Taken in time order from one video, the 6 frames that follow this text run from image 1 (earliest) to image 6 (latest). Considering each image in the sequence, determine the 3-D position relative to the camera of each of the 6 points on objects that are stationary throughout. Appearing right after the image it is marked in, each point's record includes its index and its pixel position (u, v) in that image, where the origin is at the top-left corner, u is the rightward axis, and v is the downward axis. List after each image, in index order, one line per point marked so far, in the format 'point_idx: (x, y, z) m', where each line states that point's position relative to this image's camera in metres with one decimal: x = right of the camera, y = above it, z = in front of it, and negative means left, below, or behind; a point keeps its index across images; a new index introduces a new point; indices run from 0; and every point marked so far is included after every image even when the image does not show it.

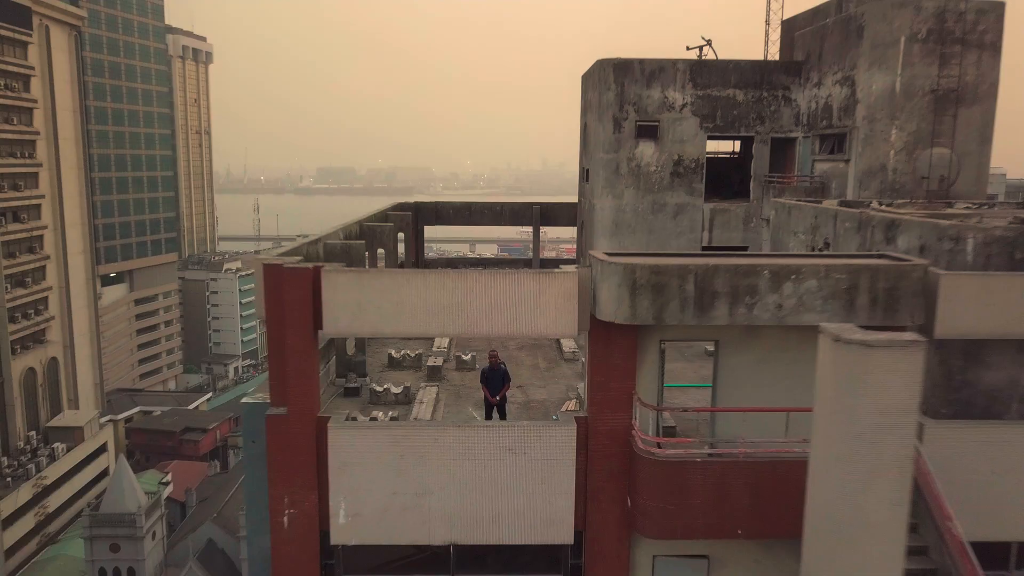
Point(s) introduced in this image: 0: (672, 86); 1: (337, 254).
0: (+2.9, +3.7, +13.3) m
1: (-2.1, +0.4, +8.9) m
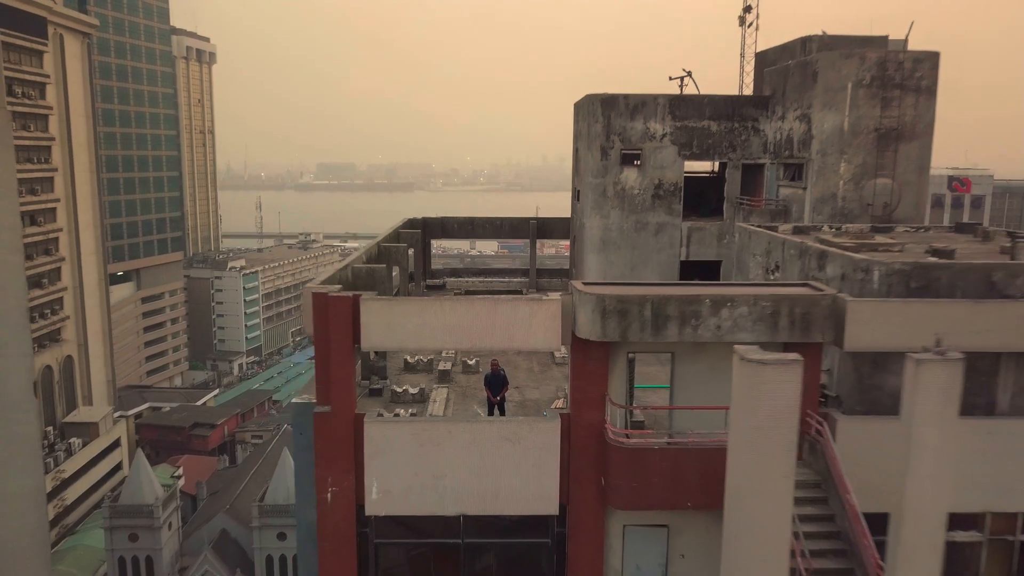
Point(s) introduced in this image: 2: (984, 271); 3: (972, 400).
0: (+2.9, +3.5, +15.0) m
1: (-2.1, +0.2, +10.6) m
2: (+5.3, +0.2, +8.2) m
3: (+5.3, -1.3, +8.3) m
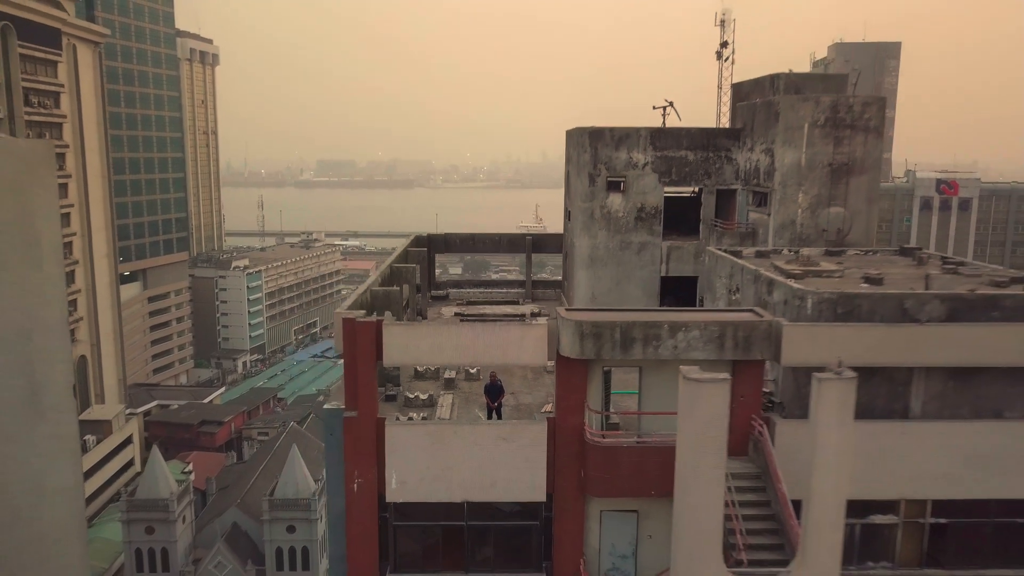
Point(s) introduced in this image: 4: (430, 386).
0: (+2.8, +3.2, +16.7) m
1: (-2.2, -0.2, +12.3) m
2: (+5.2, -0.1, +9.9) m
3: (+5.2, -1.6, +10.0) m
4: (-1.5, -1.7, +13.0) m
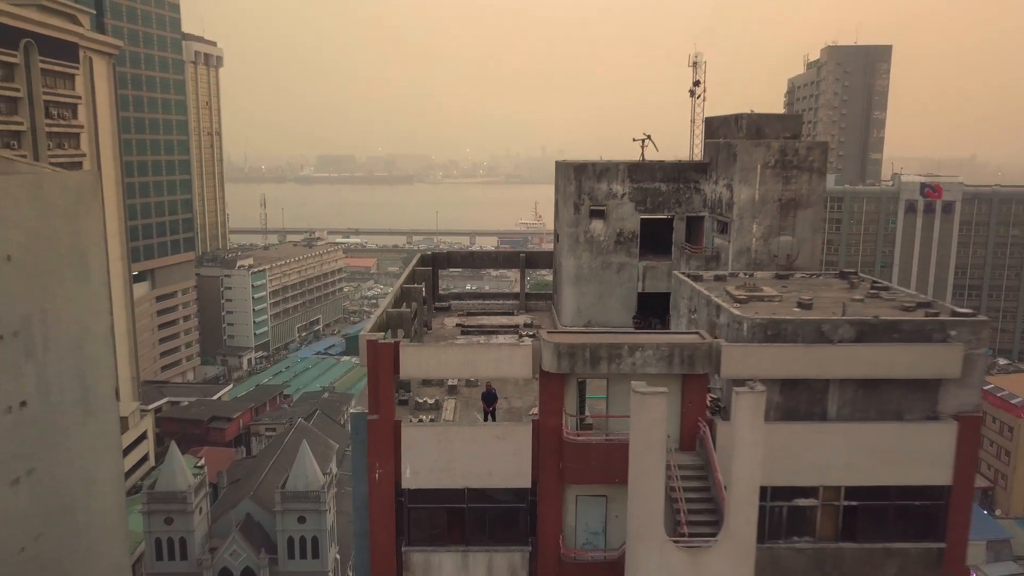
0: (+2.7, +2.8, +18.9) m
1: (-2.3, -0.6, +14.6) m
2: (+5.1, -0.6, +12.2) m
3: (+5.1, -2.0, +12.3) m
4: (-1.6, -2.2, +15.3) m
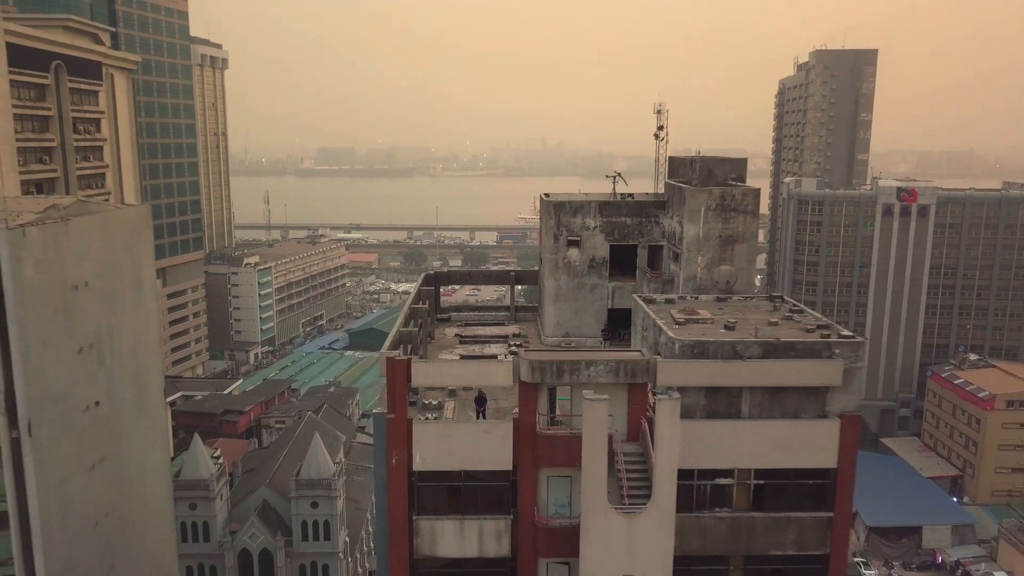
0: (+2.4, +2.2, +22.6) m
1: (-2.7, -1.2, +18.3) m
2: (+4.8, -1.2, +15.9) m
3: (+4.8, -2.7, +16.0) m
4: (-1.9, -2.8, +19.0) m
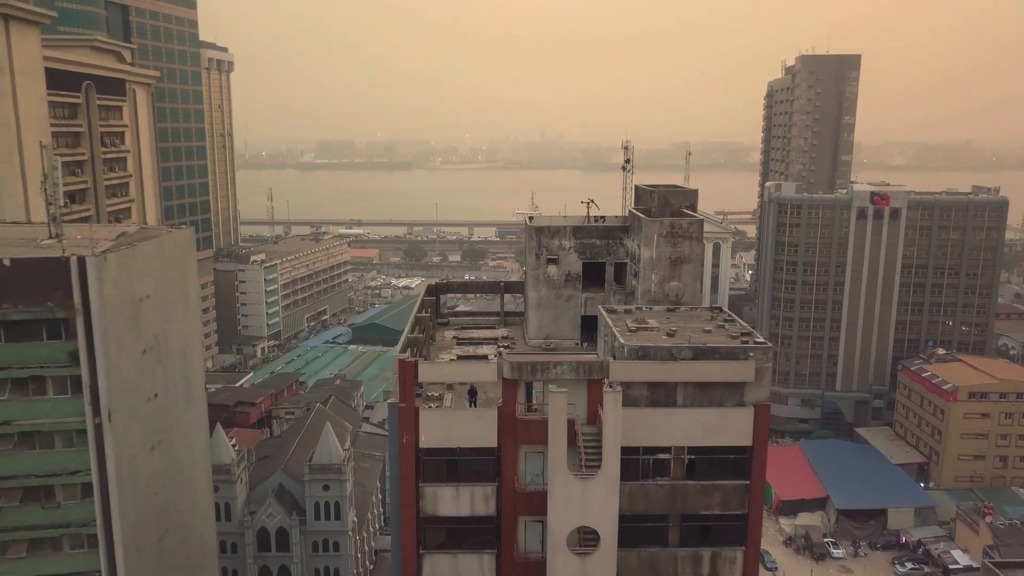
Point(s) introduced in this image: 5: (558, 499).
0: (+1.9, +1.8, +26.9) m
1: (-3.1, -1.7, +22.7) m
2: (+4.3, -1.7, +20.3) m
3: (+4.3, -3.1, +20.5) m
4: (-2.3, -3.2, +23.4) m
5: (+1.2, -5.4, +18.6) m
